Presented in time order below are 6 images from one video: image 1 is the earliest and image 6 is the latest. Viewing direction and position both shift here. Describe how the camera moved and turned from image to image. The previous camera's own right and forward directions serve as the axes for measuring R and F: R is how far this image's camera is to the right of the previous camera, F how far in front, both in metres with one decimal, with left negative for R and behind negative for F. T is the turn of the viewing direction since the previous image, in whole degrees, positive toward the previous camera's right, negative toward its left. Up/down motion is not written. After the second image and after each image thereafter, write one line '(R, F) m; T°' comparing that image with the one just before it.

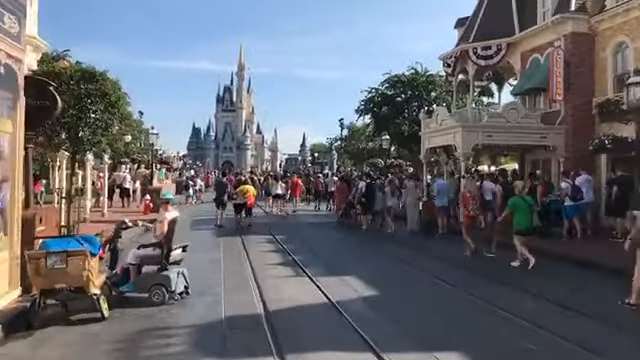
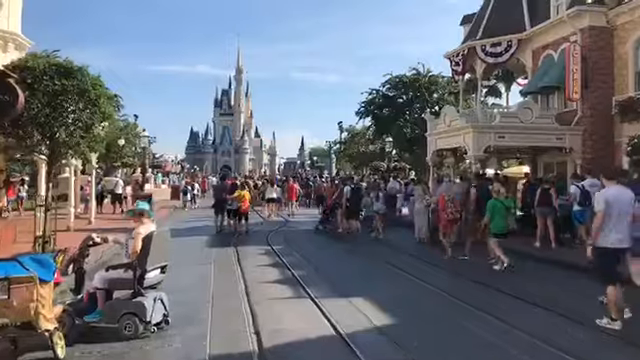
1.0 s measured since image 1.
(-0.1, +1.5) m; 0°
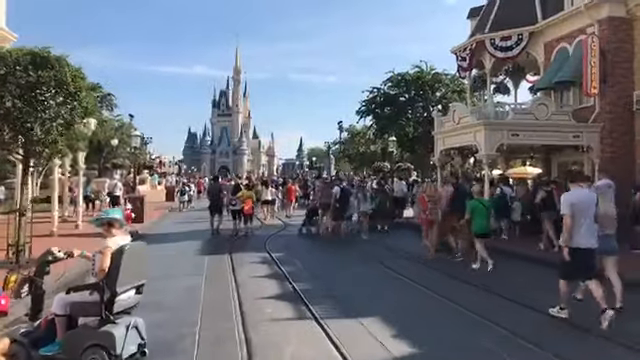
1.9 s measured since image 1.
(-0.1, +1.4) m; 0°
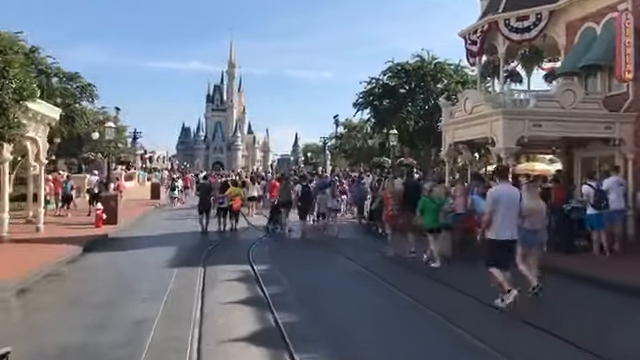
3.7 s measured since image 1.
(+0.1, +2.6) m; 0°
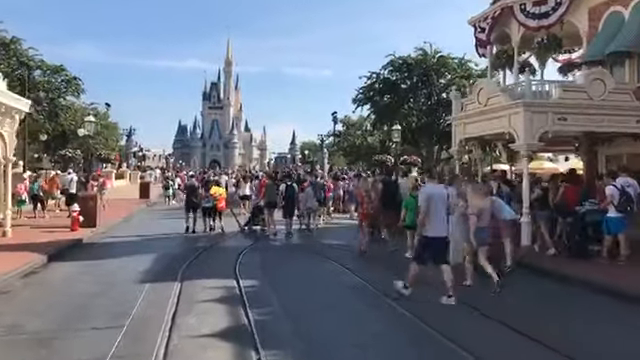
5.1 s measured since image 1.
(0.0, +1.9) m; 0°
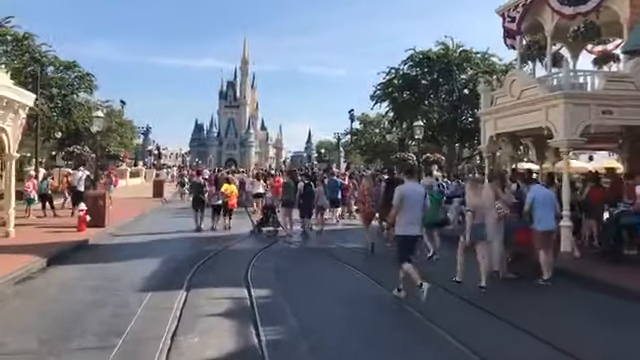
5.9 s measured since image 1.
(-0.1, +1.2) m; -2°
